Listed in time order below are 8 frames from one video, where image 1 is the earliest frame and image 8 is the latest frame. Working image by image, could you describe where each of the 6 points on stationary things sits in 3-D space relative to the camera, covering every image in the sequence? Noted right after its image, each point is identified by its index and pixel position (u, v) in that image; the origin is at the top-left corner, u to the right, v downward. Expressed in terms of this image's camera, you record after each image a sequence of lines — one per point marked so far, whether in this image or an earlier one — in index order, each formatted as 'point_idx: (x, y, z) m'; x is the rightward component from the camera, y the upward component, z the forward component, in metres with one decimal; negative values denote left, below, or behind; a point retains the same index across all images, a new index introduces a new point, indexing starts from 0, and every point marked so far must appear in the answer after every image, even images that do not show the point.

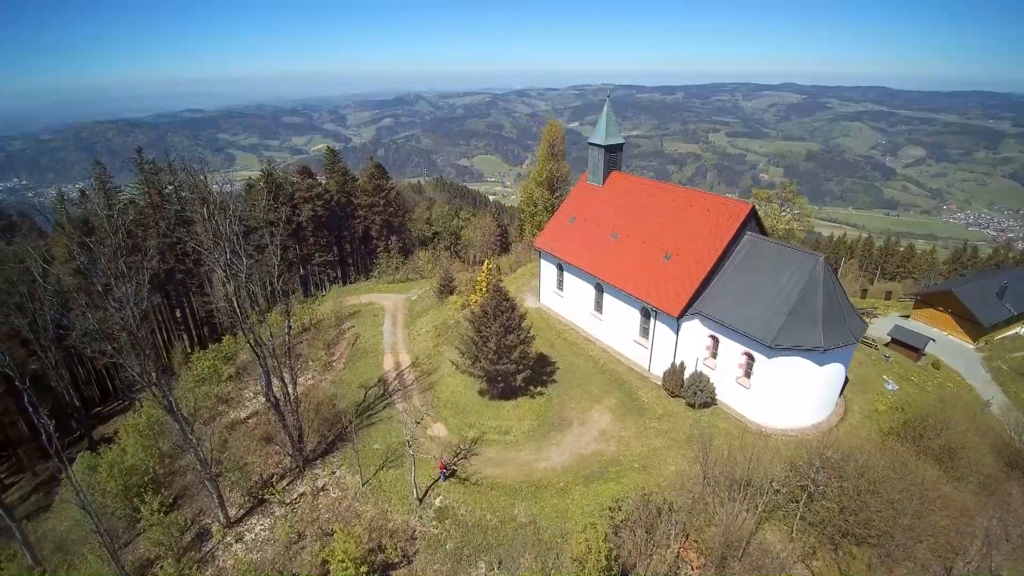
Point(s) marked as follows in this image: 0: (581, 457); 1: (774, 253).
0: (+2.5, -5.9, +17.0) m
1: (+10.0, +1.3, +18.7) m
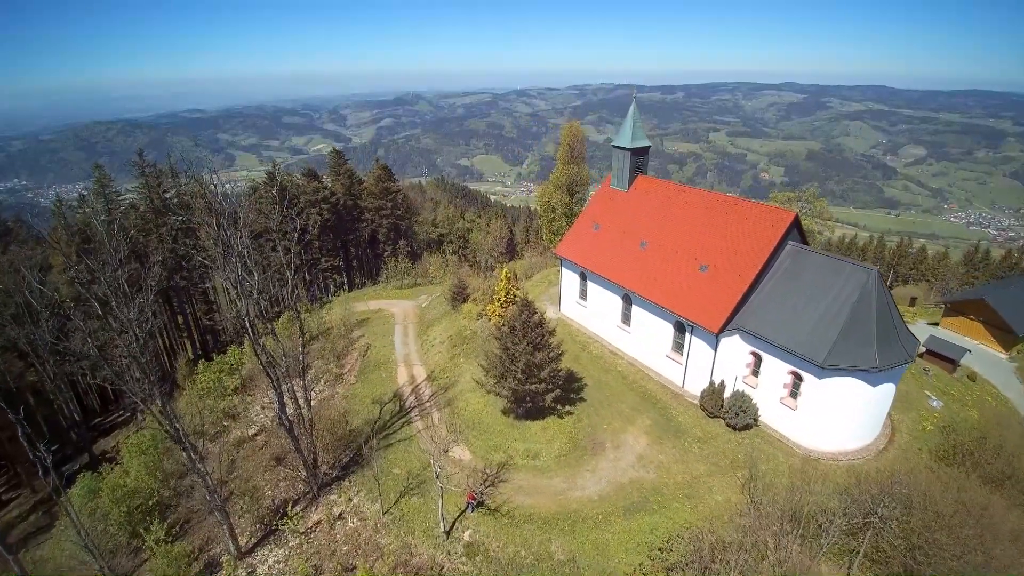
0: (+3.5, -6.4, +15.8) m
1: (+11.0, +0.8, +17.5) m
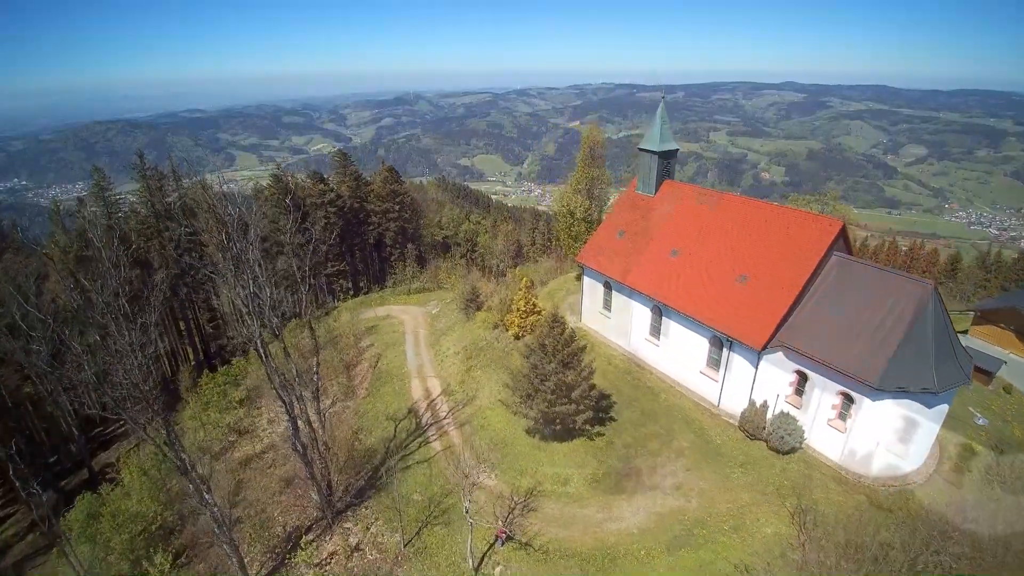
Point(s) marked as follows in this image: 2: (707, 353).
0: (+4.4, -6.9, +14.7) m
1: (+12.0, +0.4, +16.4) m
2: (+10.2, -3.6, +24.5) m
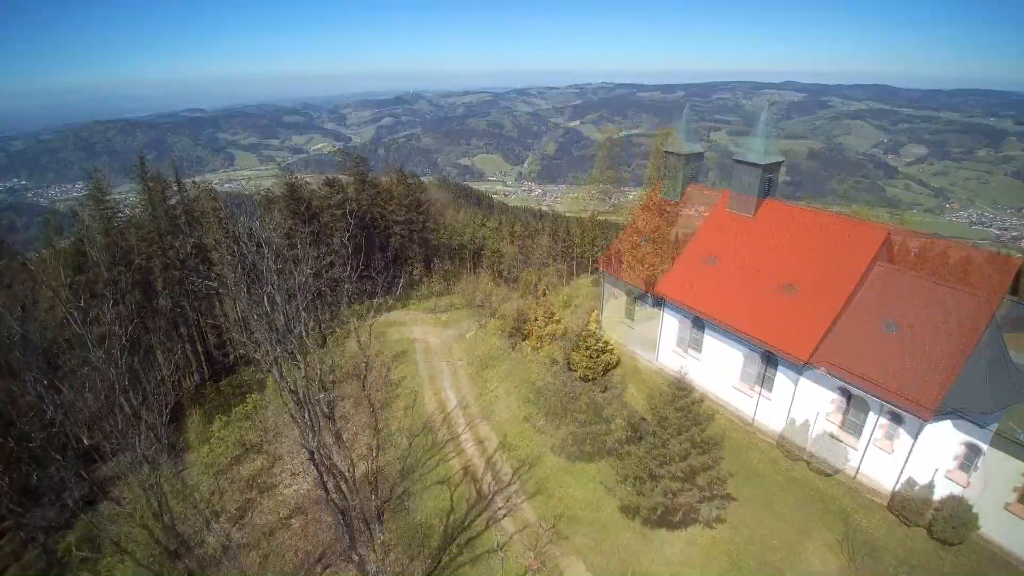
0: (+5.3, -7.3, +13.6) m
1: (+12.9, -0.1, +15.3) m
2: (+11.1, -4.0, +23.4) m
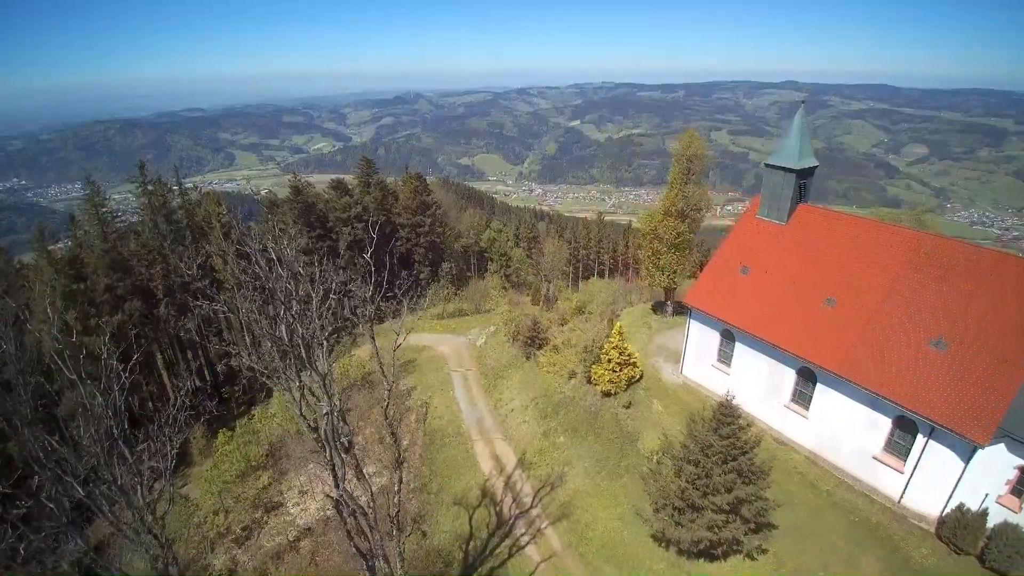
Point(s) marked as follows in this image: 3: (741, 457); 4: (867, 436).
0: (+6.3, -7.8, +12.3) m
1: (+13.9, -0.6, +14.0) m
2: (+12.1, -4.5, +22.2) m
3: (+7.0, -5.2, +15.1) m
4: (+12.9, -5.4, +17.4) m
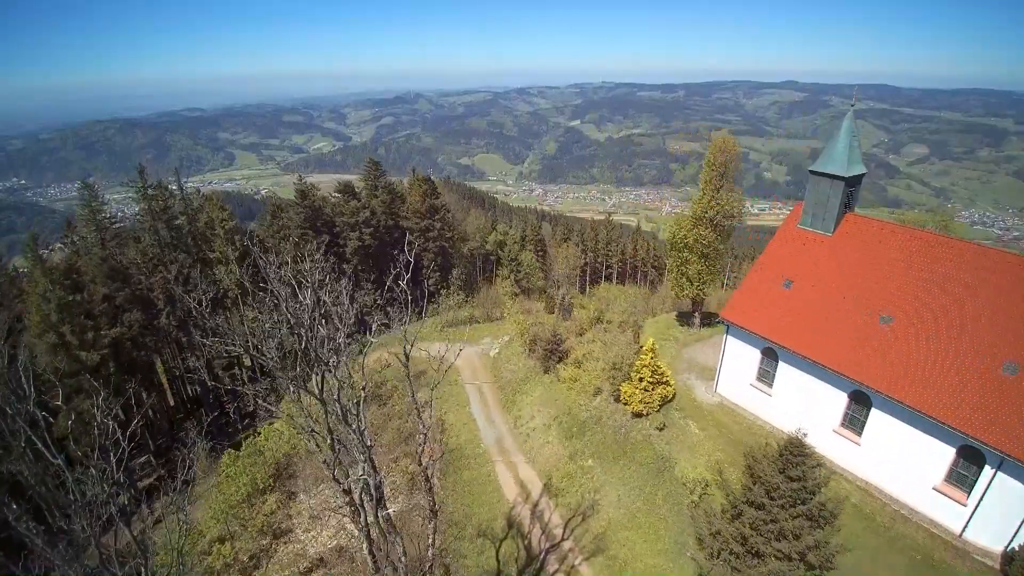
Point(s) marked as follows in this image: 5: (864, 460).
0: (+7.5, -8.5, +10.8) m
1: (+15.0, -1.2, +12.5) m
2: (+13.3, -5.2, +20.6) m
3: (+8.2, -5.8, +13.6) m
4: (+14.0, -6.0, +15.9) m
5: (+12.9, -6.2, +17.2) m
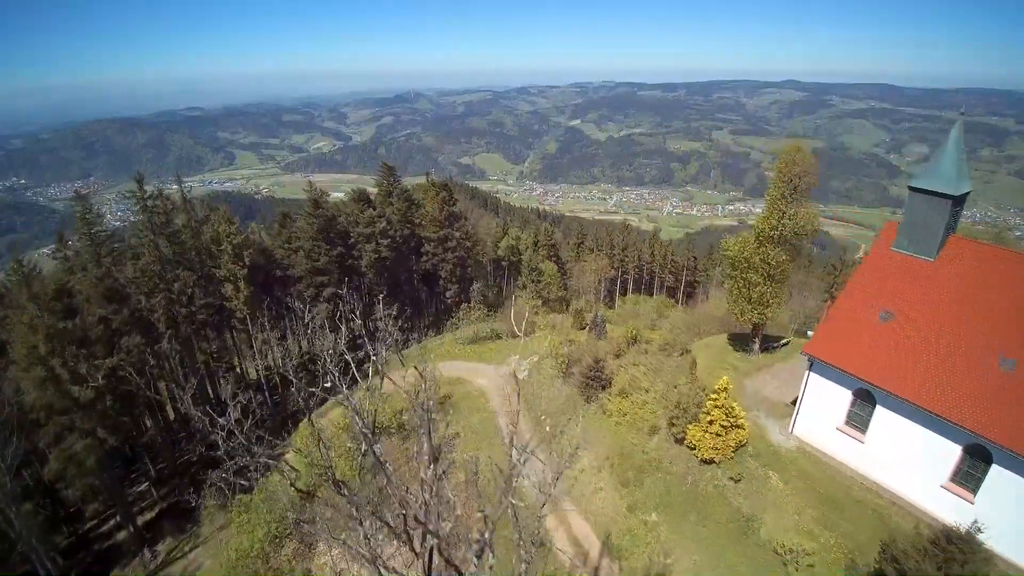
0: (+9.6, -9.7, +7.9) m
1: (+17.2, -2.5, +9.6) m
2: (+15.4, -6.4, +17.8) m
3: (+10.4, -7.0, +10.7) m
4: (+16.2, -7.2, +13.0) m
5: (+15.0, -7.4, +14.3) m
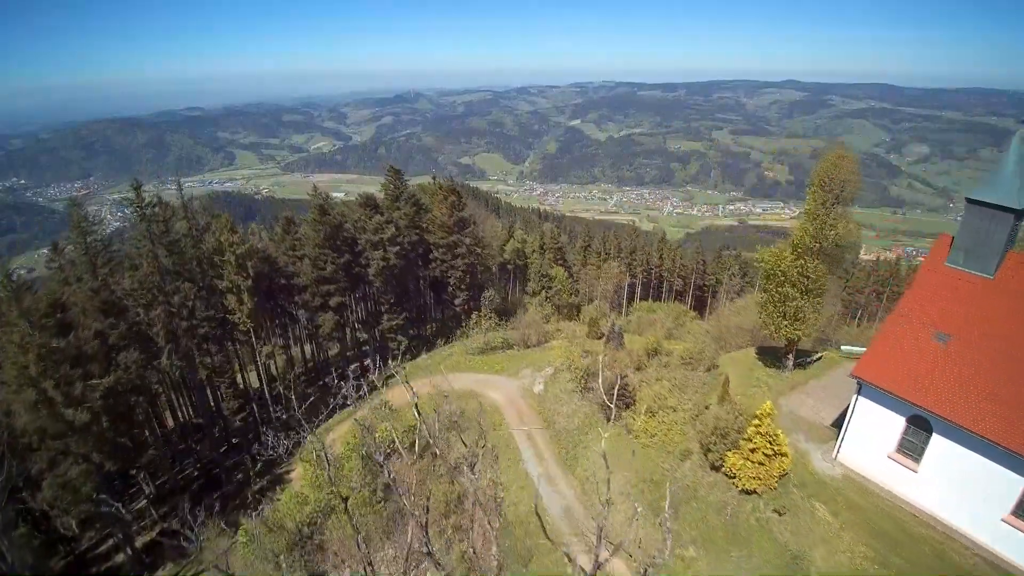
0: (+10.6, -10.4, +6.5) m
1: (+18.2, -3.1, +8.2) m
2: (+16.4, -7.0, +16.4) m
3: (+11.4, -7.7, +9.3) m
4: (+17.2, -7.9, +11.6) m
5: (+16.0, -8.1, +12.9) m
